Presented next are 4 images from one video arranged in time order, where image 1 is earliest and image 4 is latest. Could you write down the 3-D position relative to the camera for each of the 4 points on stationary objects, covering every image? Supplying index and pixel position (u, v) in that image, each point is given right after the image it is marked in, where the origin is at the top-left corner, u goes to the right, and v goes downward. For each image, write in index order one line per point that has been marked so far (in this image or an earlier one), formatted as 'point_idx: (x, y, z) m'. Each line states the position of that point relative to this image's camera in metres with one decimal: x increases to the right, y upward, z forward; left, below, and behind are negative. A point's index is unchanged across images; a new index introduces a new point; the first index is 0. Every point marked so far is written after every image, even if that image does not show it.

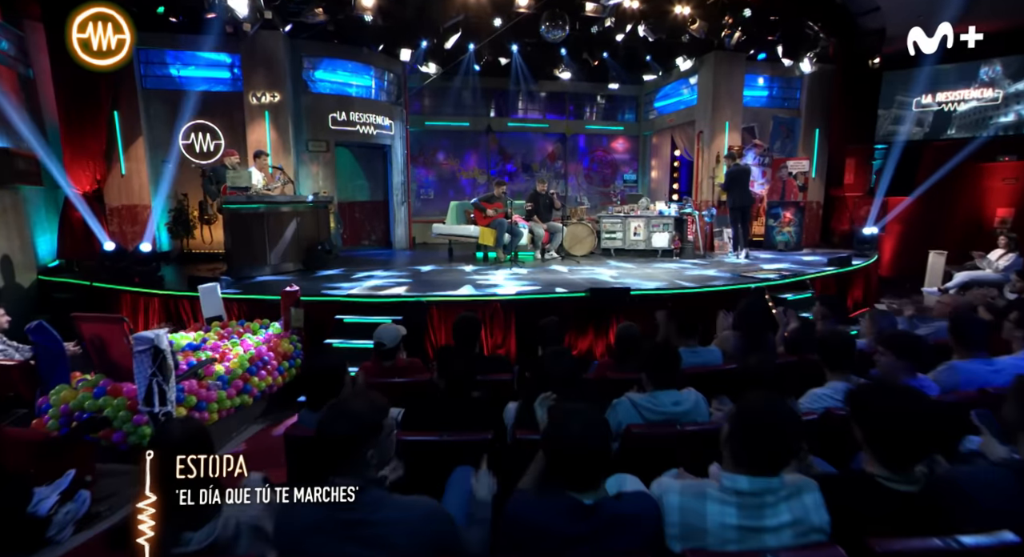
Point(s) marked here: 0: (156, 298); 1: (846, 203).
0: (-3.9, -0.2, +5.7) m
1: (+6.7, +1.5, +10.3) m
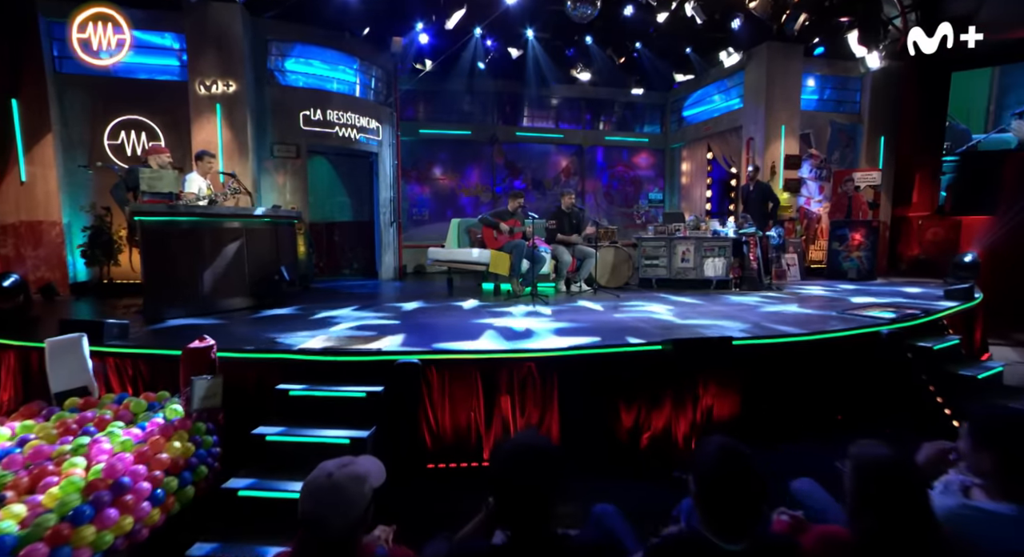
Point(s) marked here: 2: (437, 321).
0: (-3.7, -0.6, +3.8) m
1: (+6.9, +0.9, +8.7) m
2: (-0.7, -0.4, +4.7) m
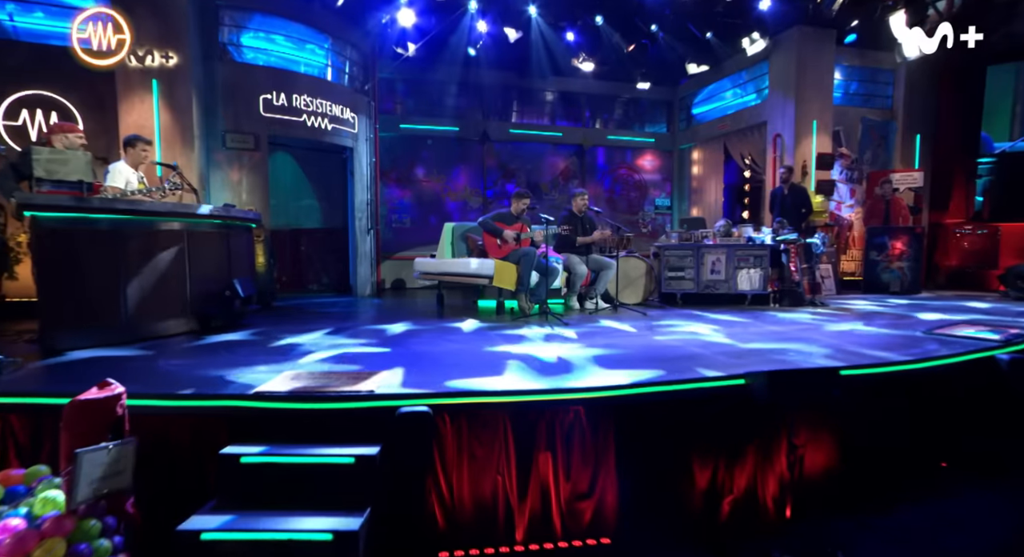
0: (-3.5, -0.7, +2.5) m
1: (+6.8, +0.7, +7.9) m
2: (-0.6, -0.5, +3.6) m
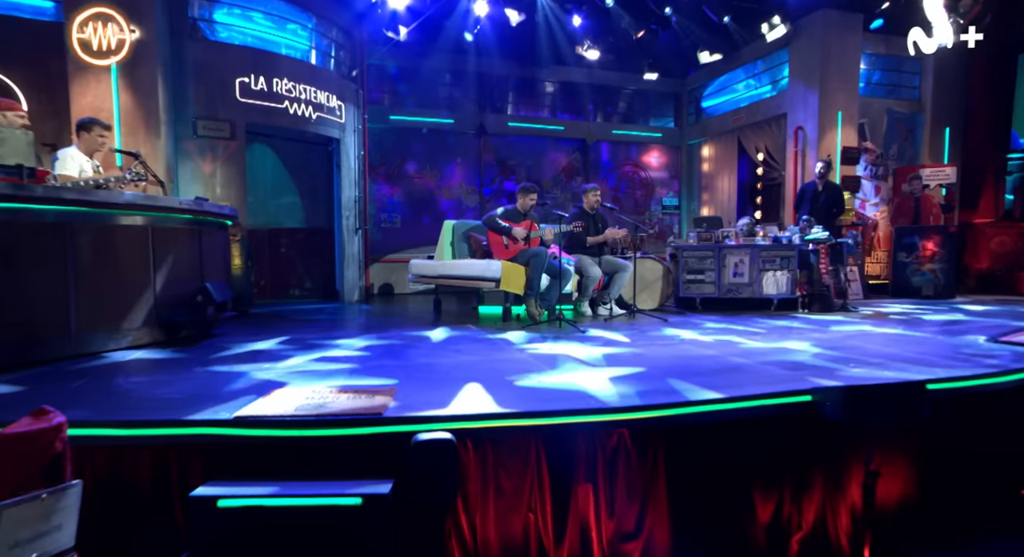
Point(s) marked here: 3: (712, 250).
0: (-3.4, -0.7, +1.8) m
1: (+6.8, +0.7, +7.4) m
2: (-0.5, -0.5, +3.0) m
3: (+2.2, +0.3, +5.6) m
